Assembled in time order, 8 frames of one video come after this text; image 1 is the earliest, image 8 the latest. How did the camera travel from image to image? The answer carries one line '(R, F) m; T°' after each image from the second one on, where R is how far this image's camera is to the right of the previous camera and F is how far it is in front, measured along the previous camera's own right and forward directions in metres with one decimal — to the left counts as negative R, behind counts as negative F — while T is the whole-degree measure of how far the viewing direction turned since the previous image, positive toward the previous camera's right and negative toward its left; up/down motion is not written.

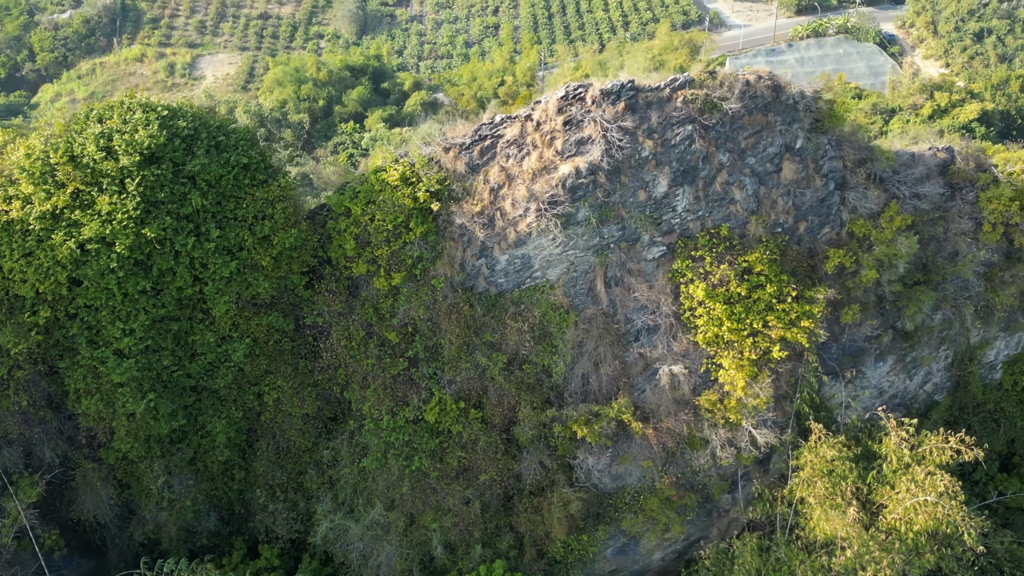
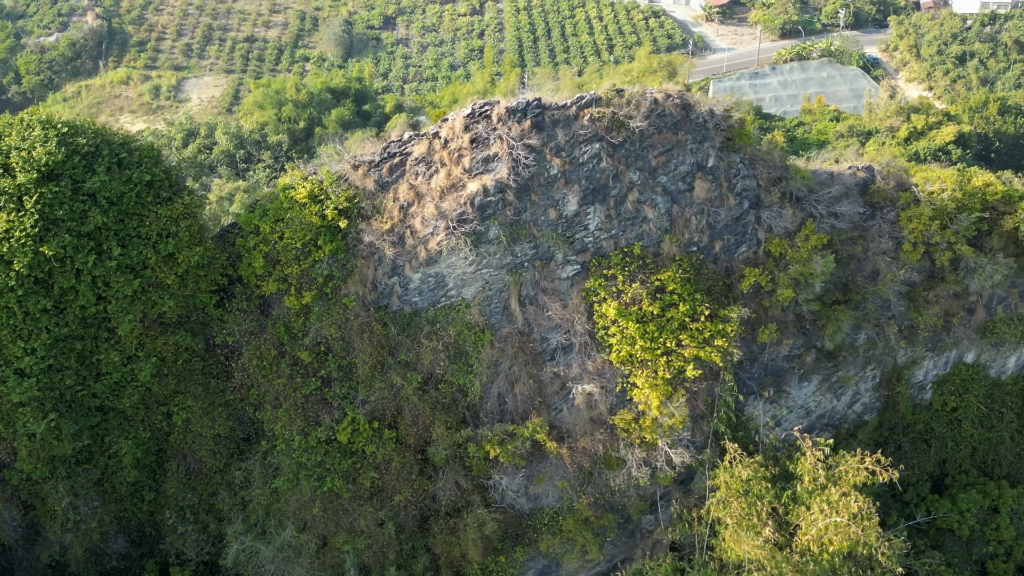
(+0.8, +0.1) m; 0°
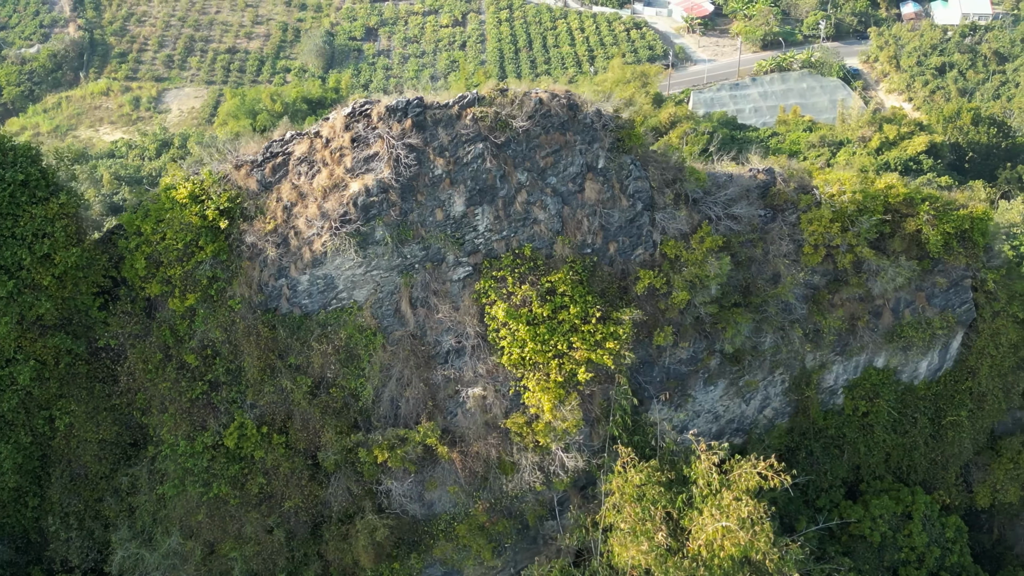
(+1.0, +0.1) m; 0°
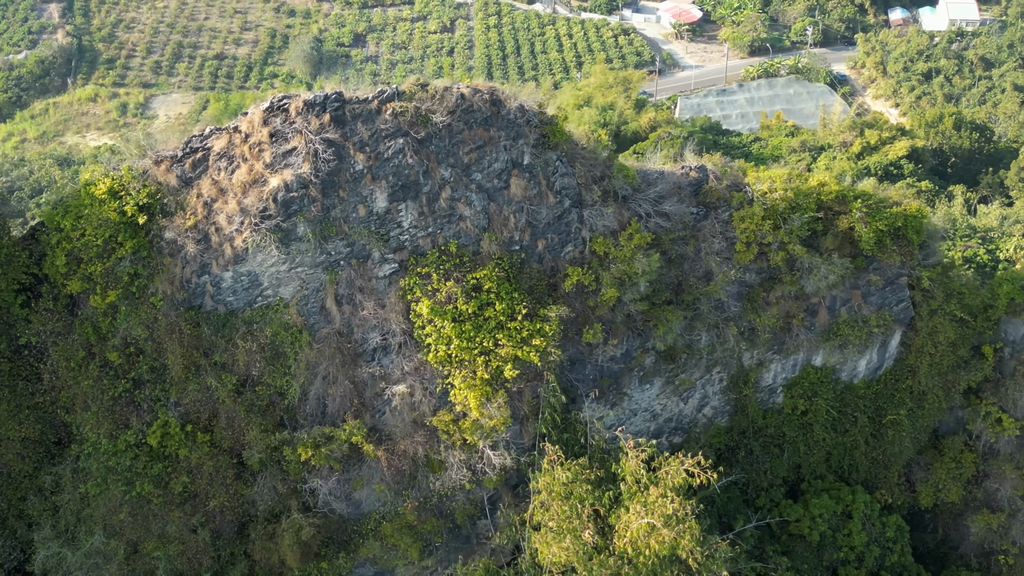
(+0.6, +0.1) m; 0°
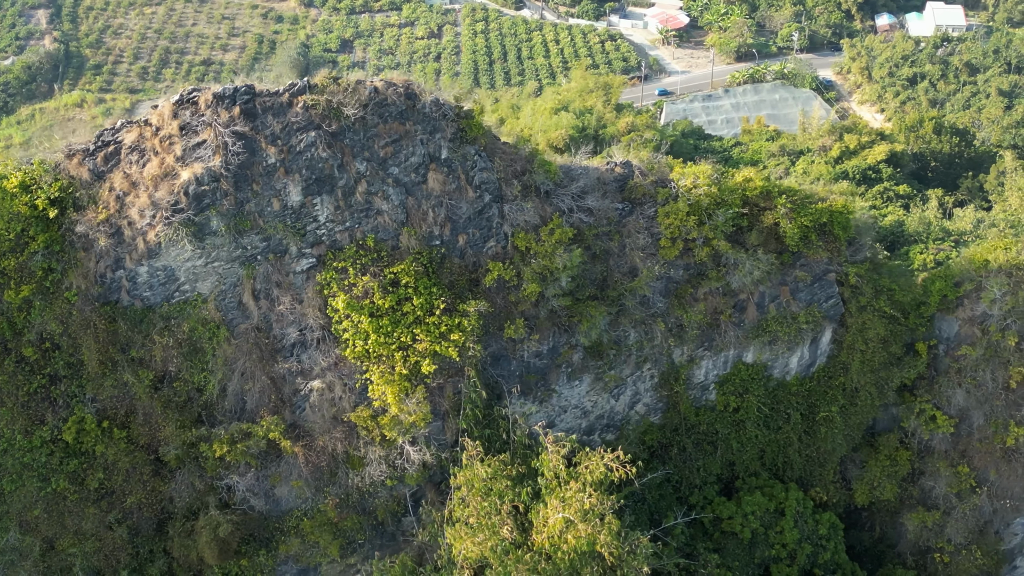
(+0.7, 0.0) m; 0°
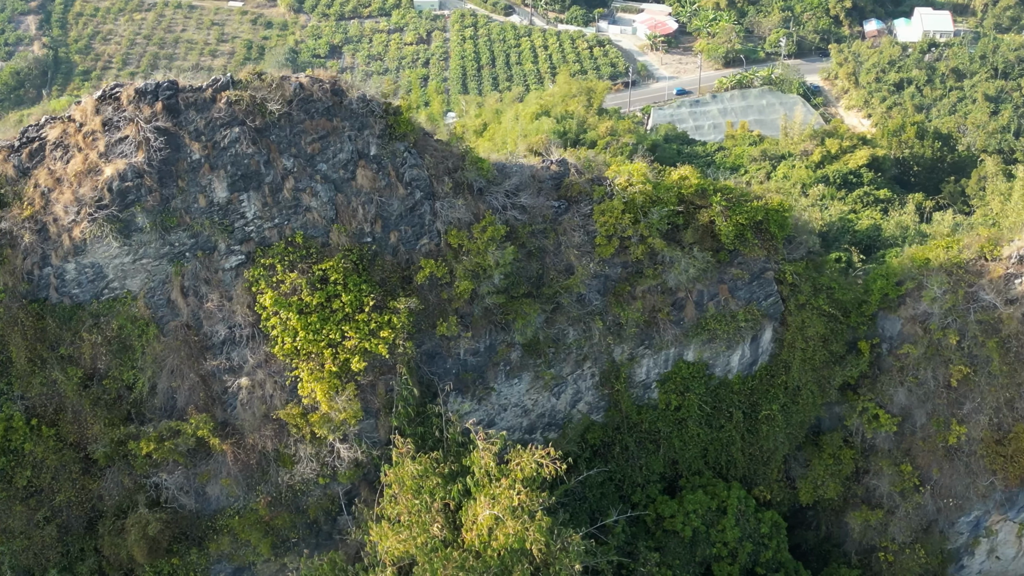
(+0.6, 0.0) m; 0°
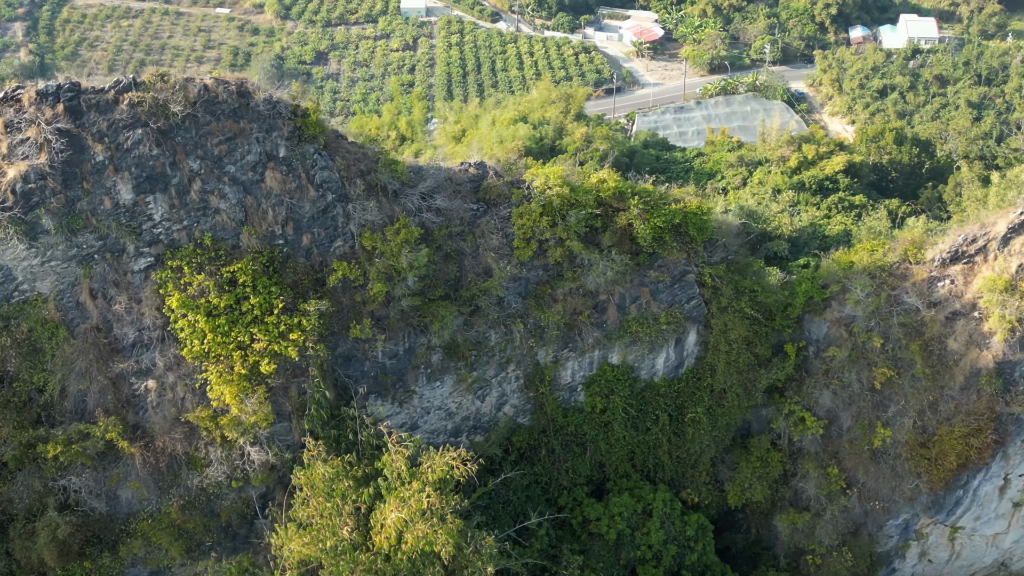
(+0.8, 0.0) m; 0°
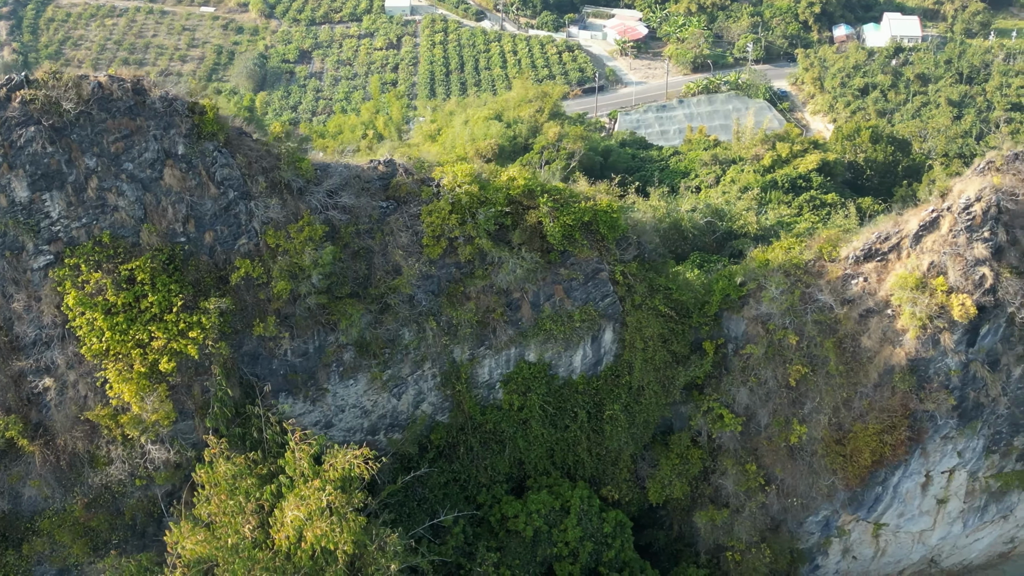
(+0.8, 0.0) m; 0°
